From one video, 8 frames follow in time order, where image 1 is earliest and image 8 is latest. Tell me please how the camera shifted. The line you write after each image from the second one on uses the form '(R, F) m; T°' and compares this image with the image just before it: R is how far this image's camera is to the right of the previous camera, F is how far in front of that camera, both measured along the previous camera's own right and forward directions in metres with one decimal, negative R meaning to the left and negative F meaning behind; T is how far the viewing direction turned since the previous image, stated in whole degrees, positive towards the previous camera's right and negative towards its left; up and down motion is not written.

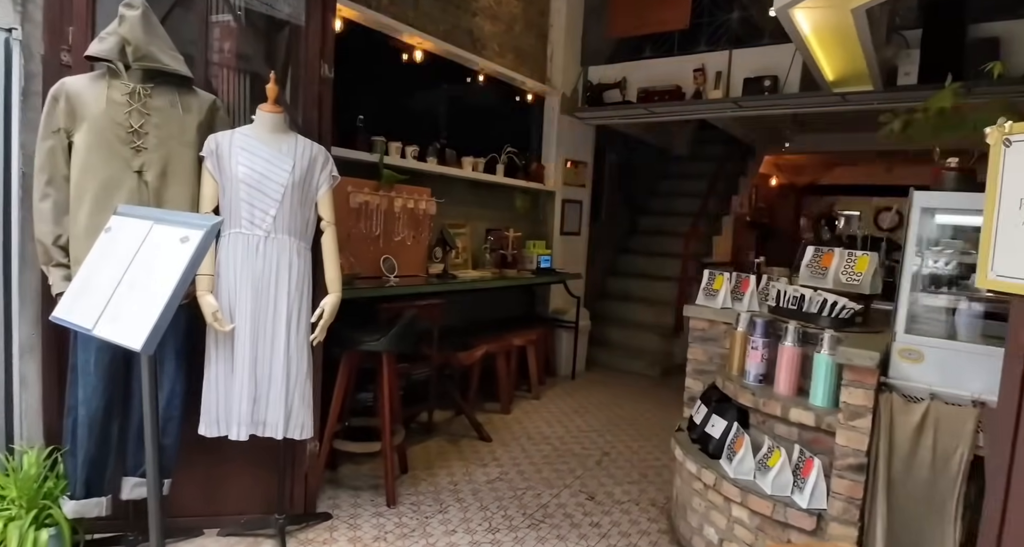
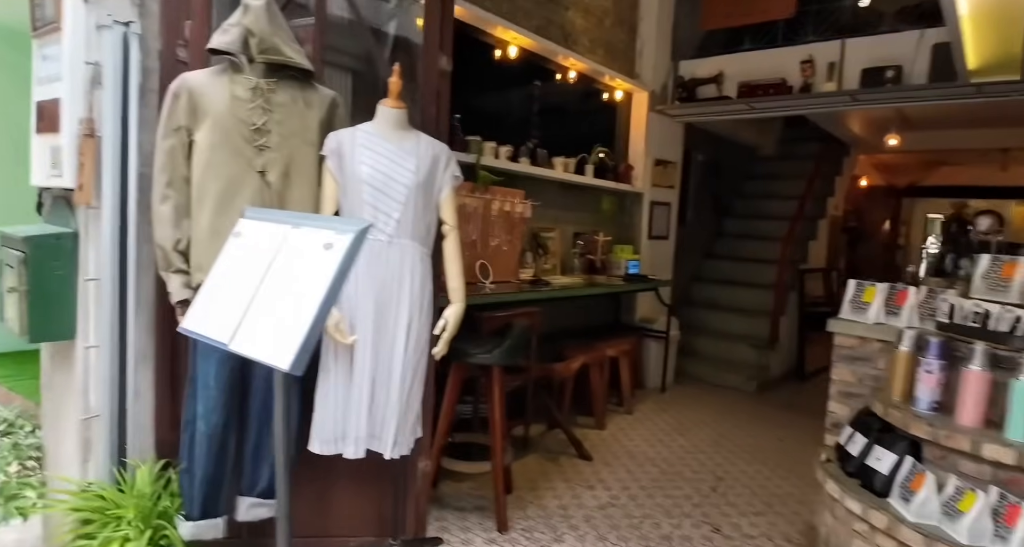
(-0.3, +0.2) m; -4°
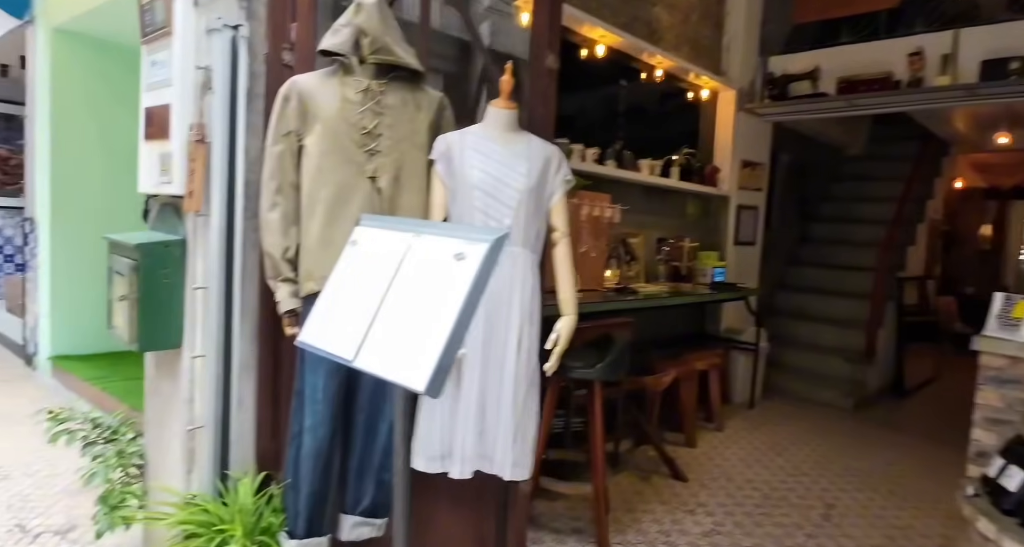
(-0.2, +0.1) m; -5°
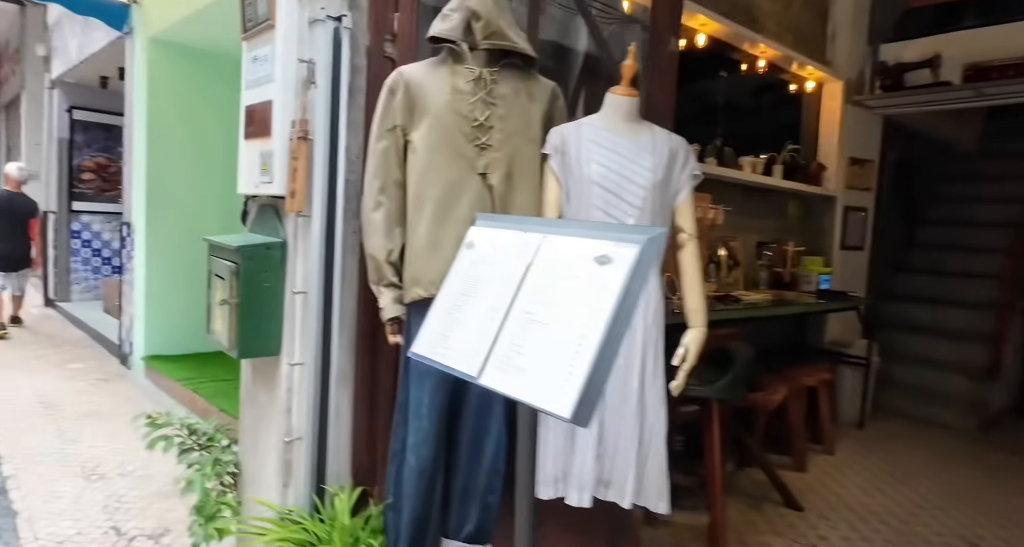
(-0.1, +0.1) m; -6°
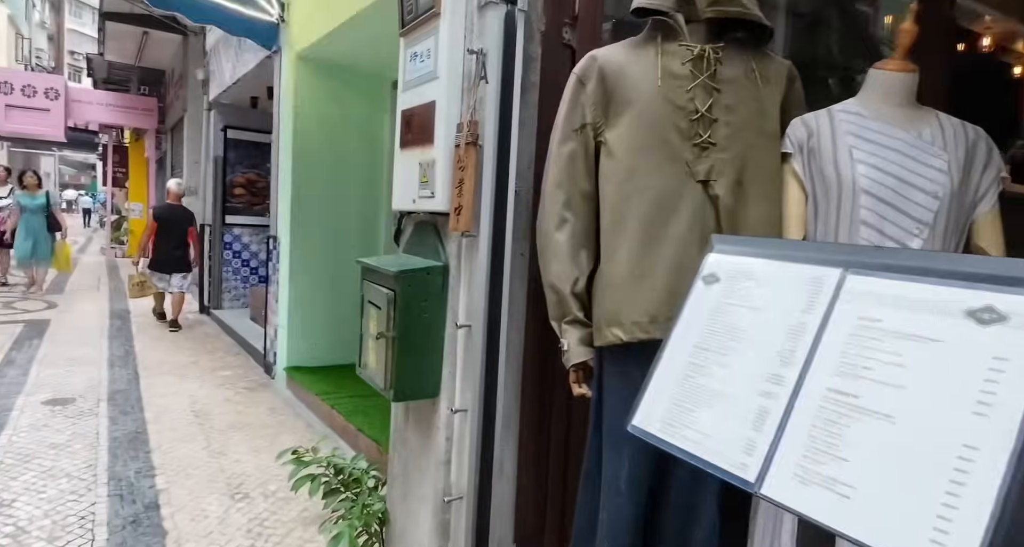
(-0.2, +0.3) m; -10°
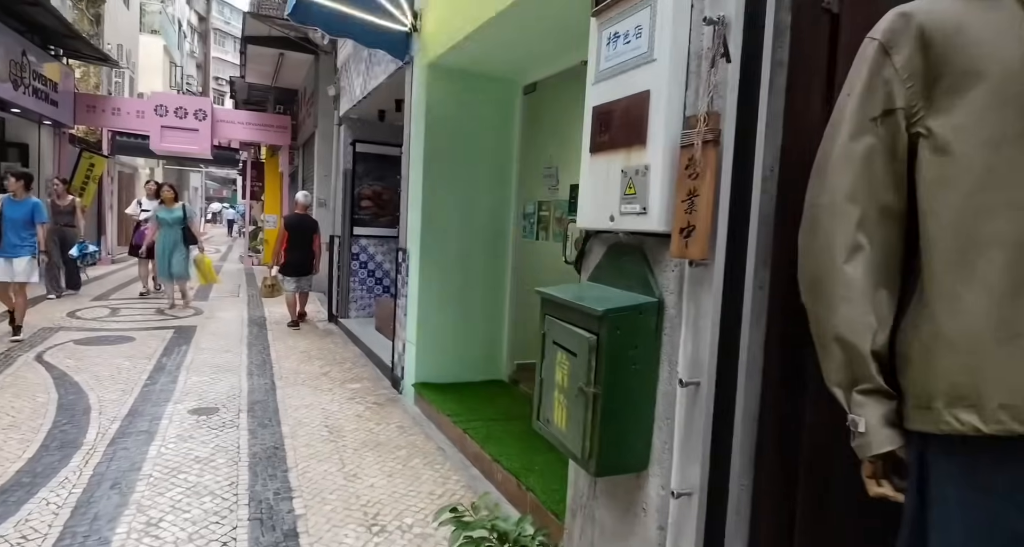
(-0.2, +0.3) m; -10°
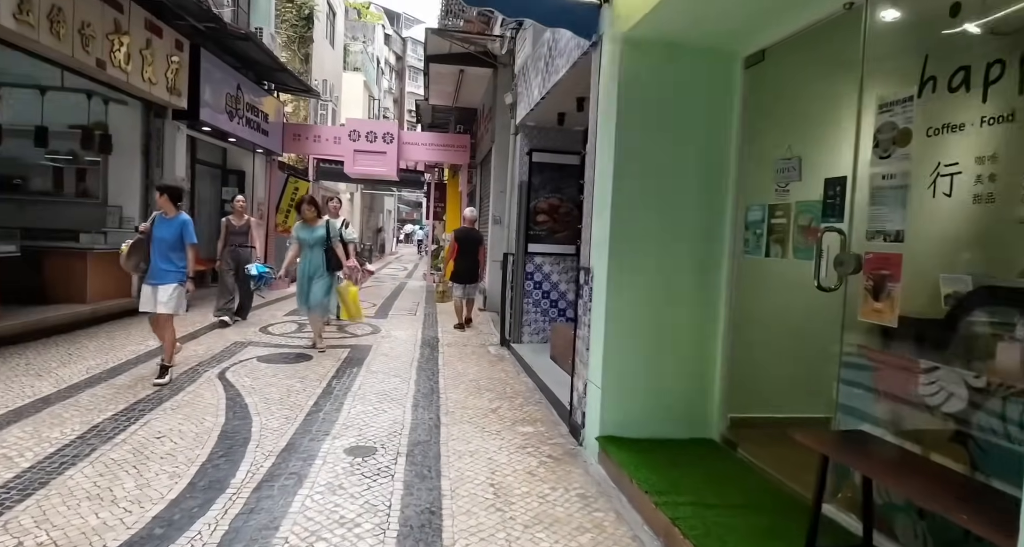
(-0.2, +0.9) m; -15°
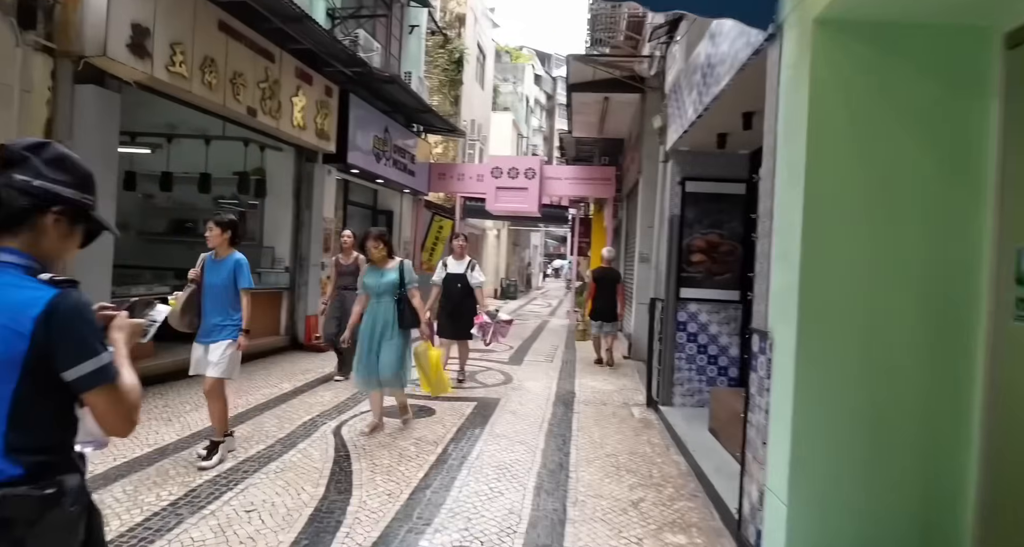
(0.0, +0.8) m; -13°
